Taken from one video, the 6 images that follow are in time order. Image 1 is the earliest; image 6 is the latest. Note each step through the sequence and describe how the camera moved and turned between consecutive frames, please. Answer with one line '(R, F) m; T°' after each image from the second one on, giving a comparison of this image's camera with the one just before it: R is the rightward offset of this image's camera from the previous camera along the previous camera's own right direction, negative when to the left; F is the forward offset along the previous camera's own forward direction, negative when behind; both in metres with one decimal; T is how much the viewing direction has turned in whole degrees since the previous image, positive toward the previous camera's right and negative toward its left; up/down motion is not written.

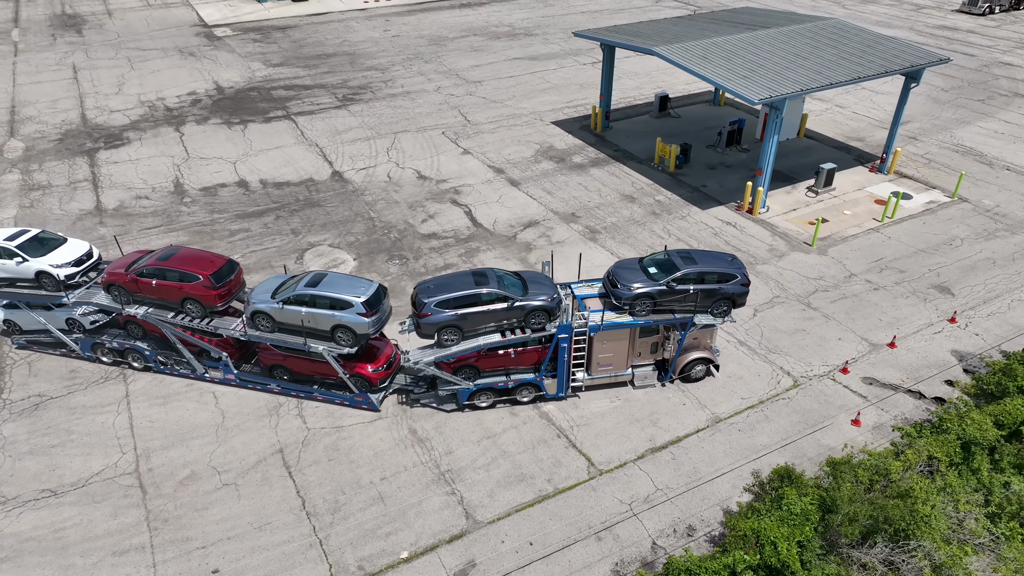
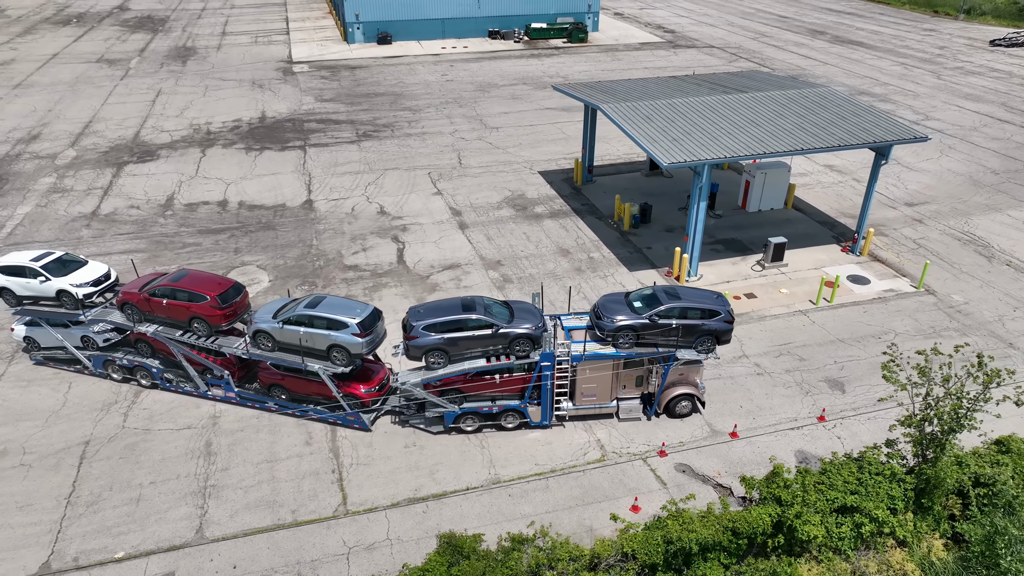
(+6.2, +0.5) m; -11°
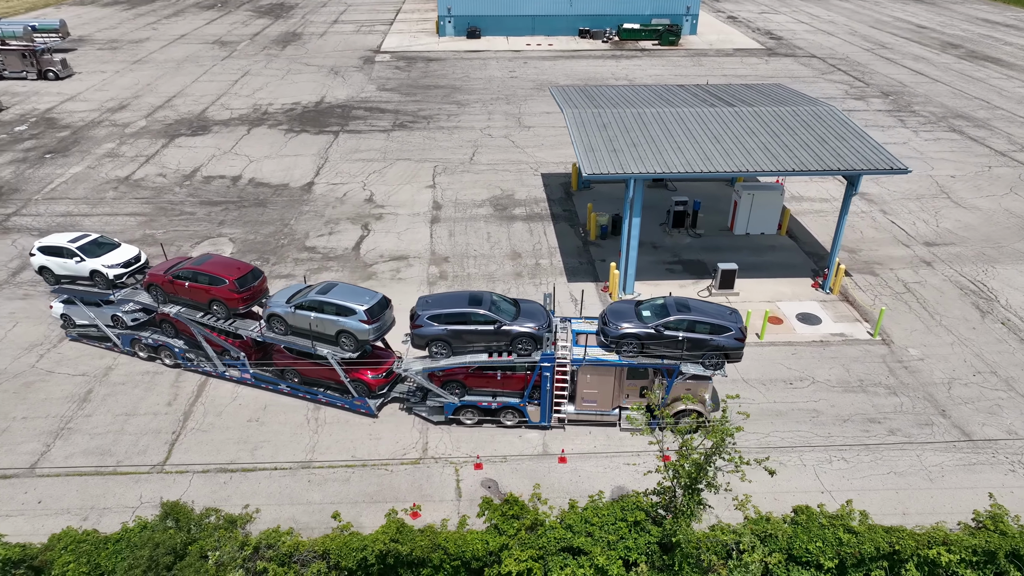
(+5.7, +0.6) m; -11°
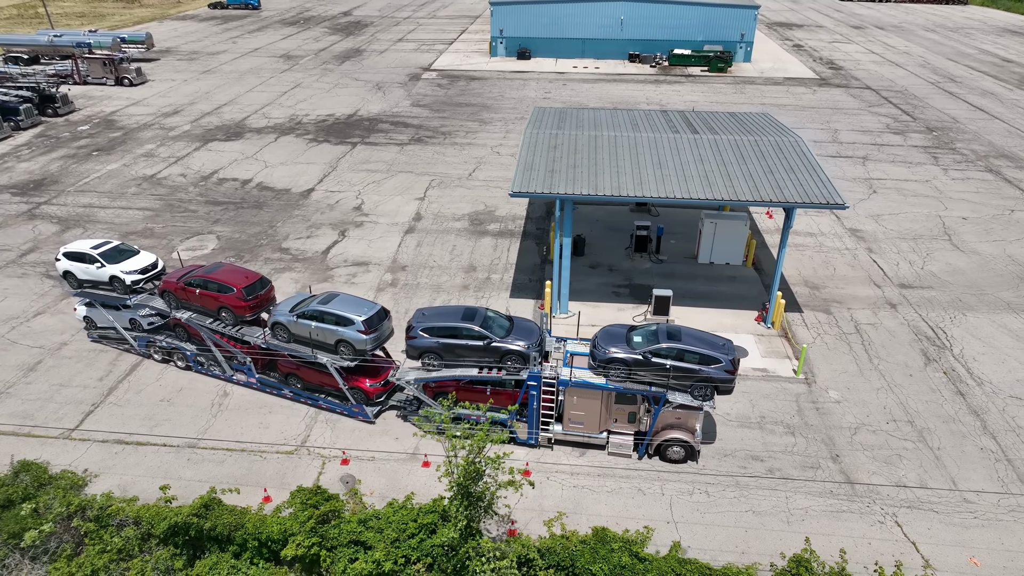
(+4.2, -0.2) m; -7°
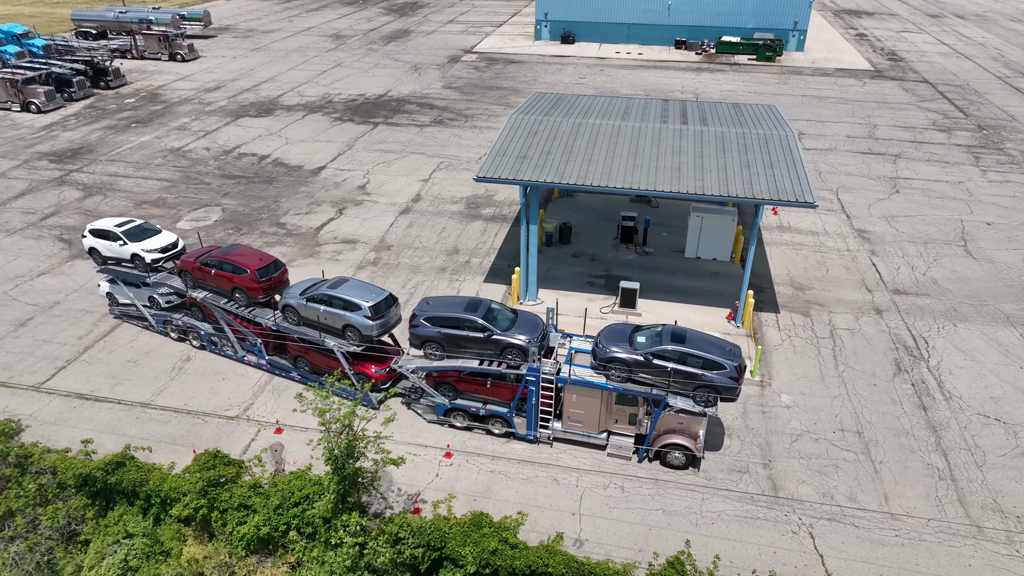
(+2.7, +0.1) m; -5°
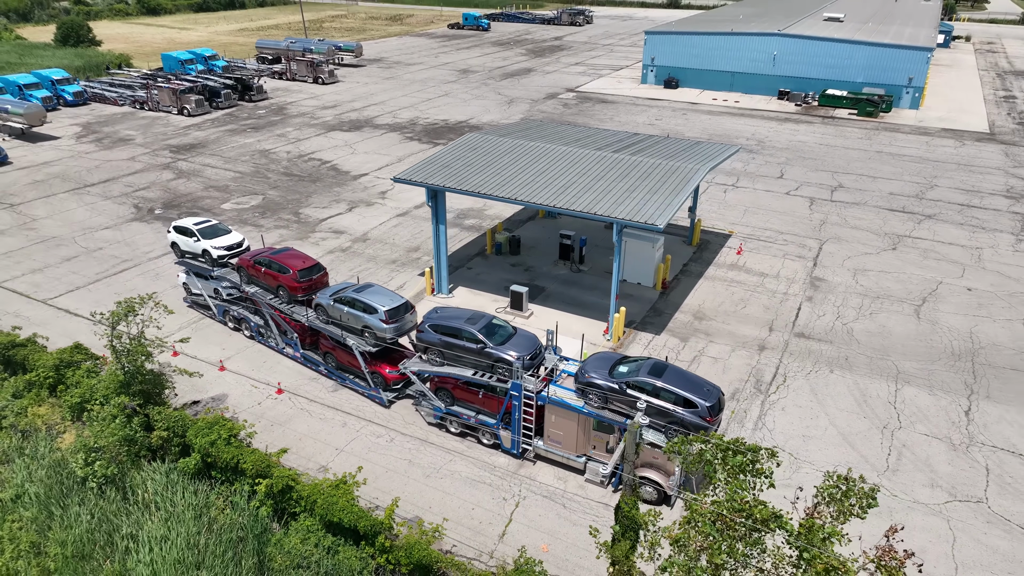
(+8.0, -1.1) m; -15°
